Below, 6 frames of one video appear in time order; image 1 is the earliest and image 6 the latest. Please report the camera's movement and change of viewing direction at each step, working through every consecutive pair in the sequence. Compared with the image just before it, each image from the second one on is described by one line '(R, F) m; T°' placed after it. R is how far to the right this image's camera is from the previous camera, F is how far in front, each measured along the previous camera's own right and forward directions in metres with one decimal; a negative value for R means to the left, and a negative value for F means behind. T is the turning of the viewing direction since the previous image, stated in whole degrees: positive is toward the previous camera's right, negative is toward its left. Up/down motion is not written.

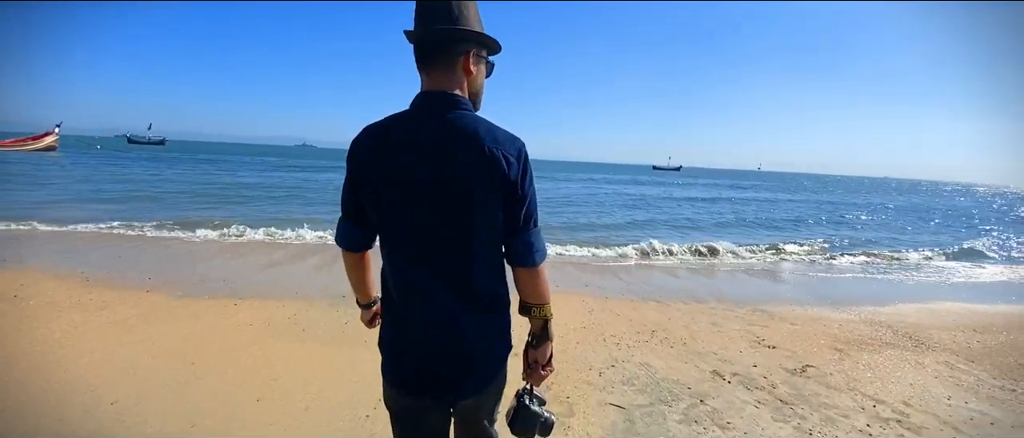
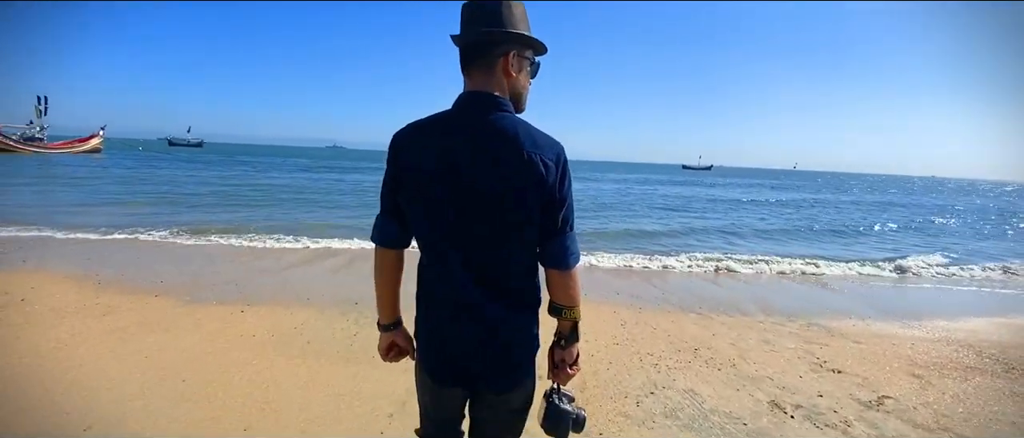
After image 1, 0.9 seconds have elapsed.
(0.0, +0.7) m; -3°
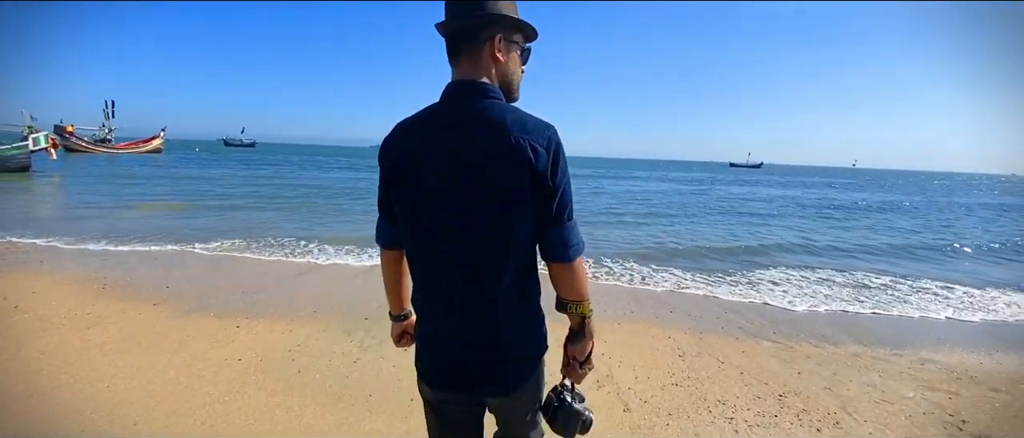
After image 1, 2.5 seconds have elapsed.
(+0.1, +1.2) m; -5°
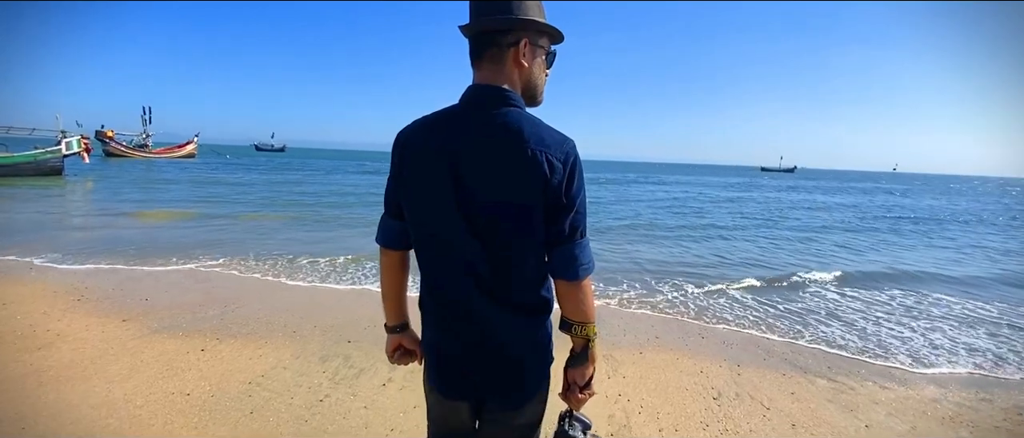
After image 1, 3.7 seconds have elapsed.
(+0.3, +0.9) m; -3°
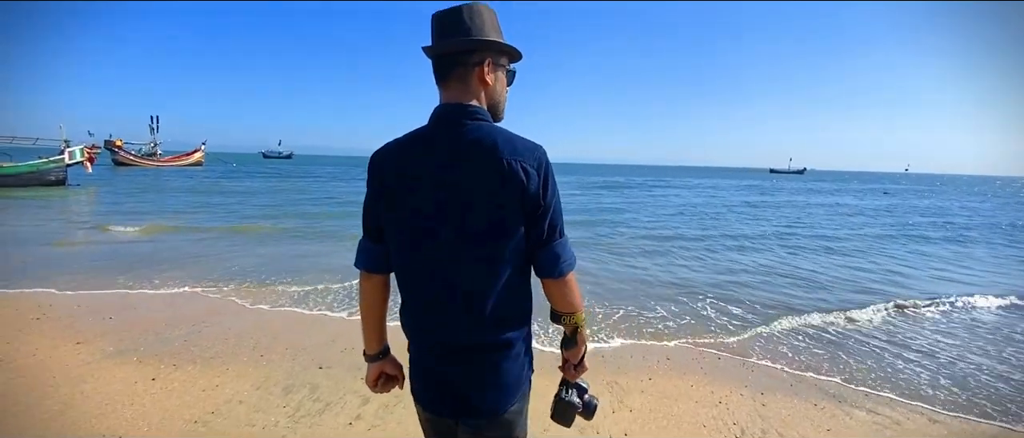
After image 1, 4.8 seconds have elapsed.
(+0.2, +0.7) m; -1°
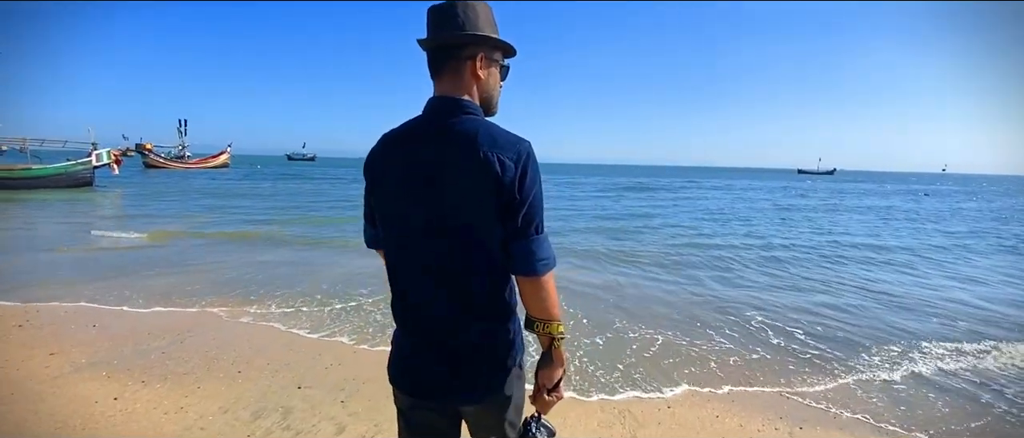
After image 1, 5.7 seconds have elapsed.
(+0.2, +0.6) m; -2°
